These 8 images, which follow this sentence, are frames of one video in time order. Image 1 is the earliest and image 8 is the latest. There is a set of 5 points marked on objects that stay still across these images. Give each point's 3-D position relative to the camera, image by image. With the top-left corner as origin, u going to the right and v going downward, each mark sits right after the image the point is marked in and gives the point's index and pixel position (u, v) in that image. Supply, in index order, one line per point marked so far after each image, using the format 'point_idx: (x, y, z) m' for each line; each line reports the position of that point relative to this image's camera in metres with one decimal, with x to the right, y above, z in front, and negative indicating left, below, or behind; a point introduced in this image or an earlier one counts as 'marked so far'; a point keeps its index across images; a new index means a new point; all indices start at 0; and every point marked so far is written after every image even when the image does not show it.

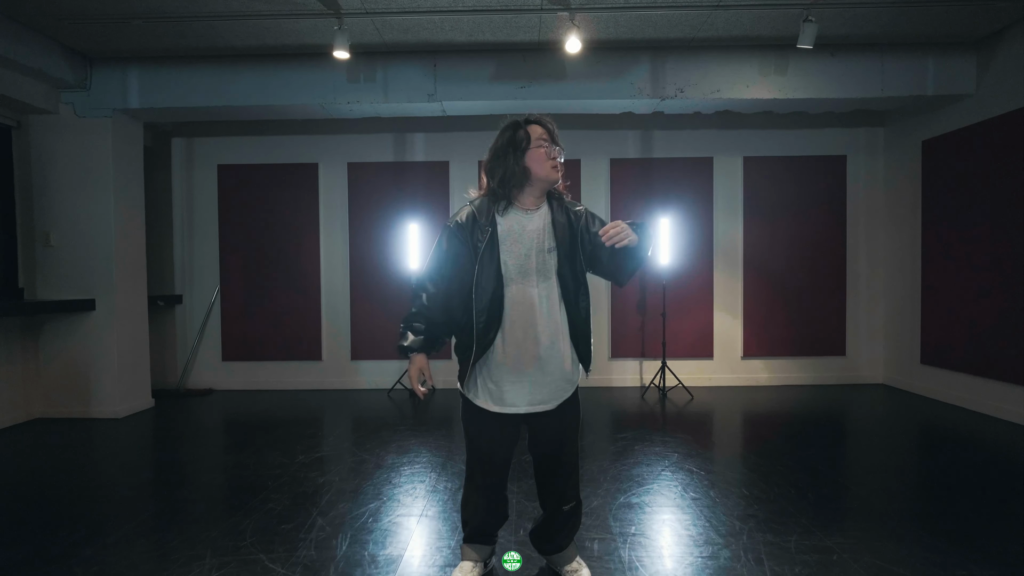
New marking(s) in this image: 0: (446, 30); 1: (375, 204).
0: (-0.4, +1.7, +3.6) m
1: (-1.3, +0.8, +5.1) m
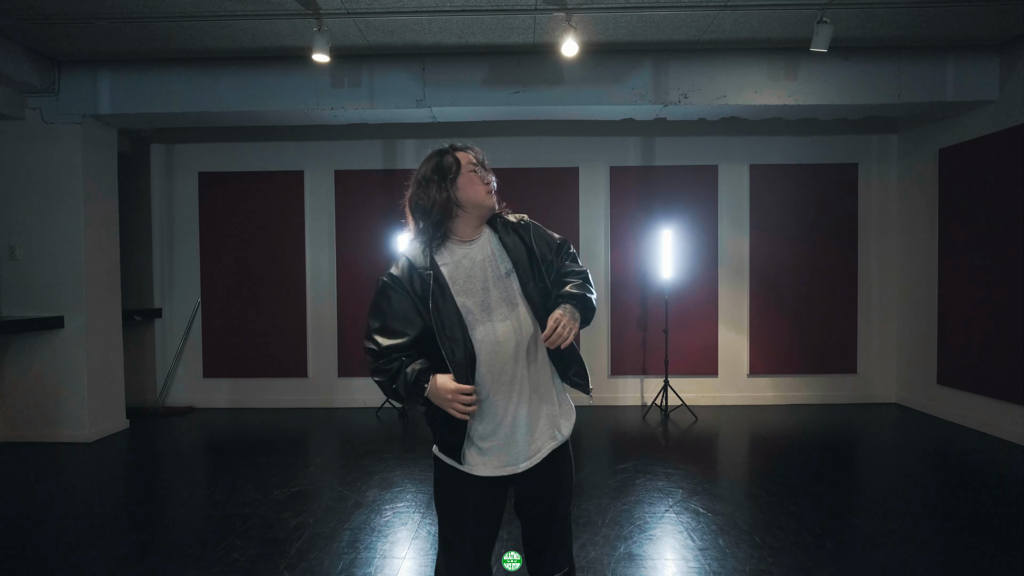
0: (-0.5, +1.6, +3.4) m
1: (-1.3, +0.7, +4.9) m
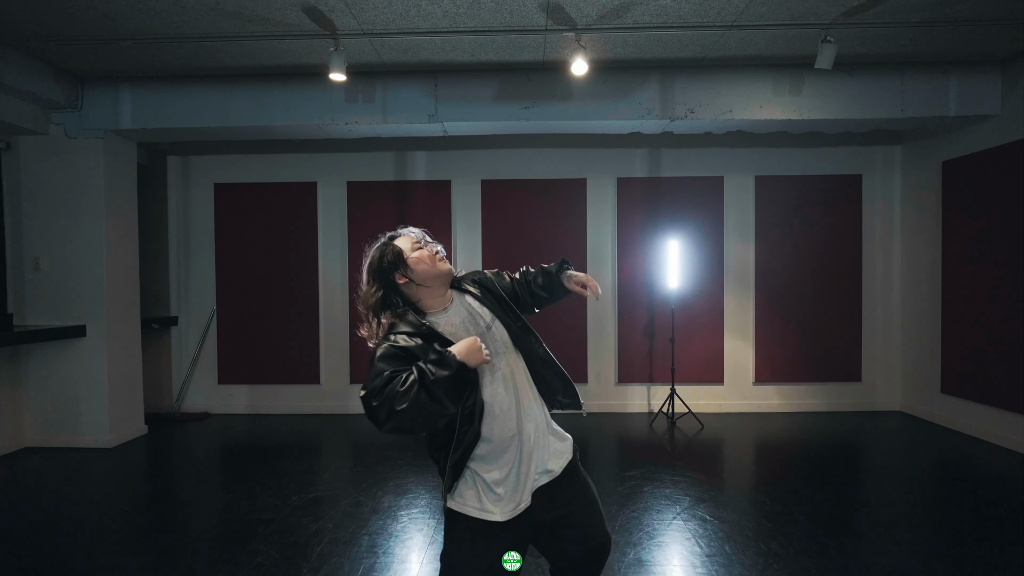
0: (-0.4, +1.5, +3.5) m
1: (-1.2, +0.6, +5.0) m
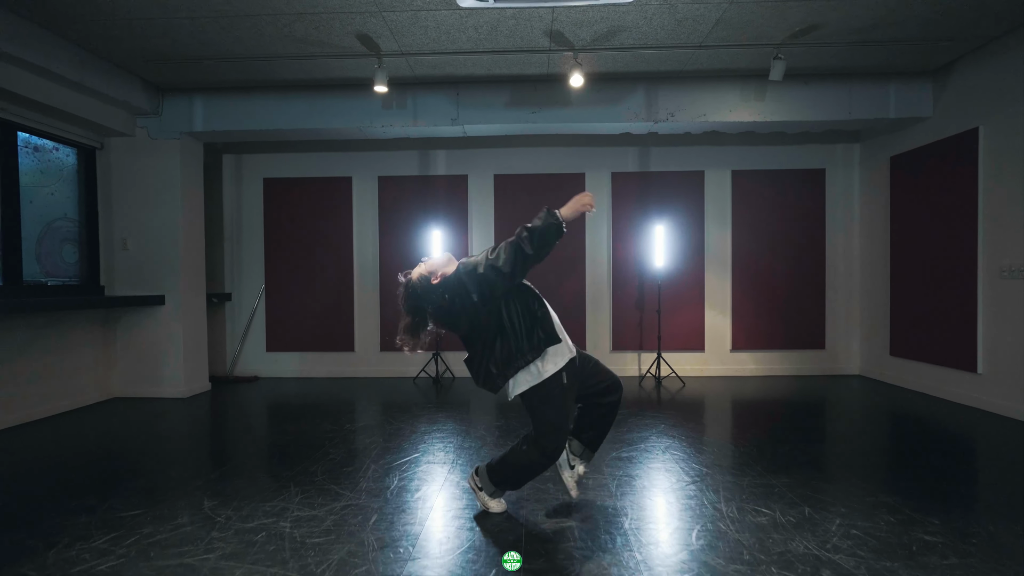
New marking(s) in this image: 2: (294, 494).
0: (-0.3, +1.7, +4.3) m
1: (-1.1, +0.8, +5.7) m
2: (-1.0, -1.0, +2.6) m
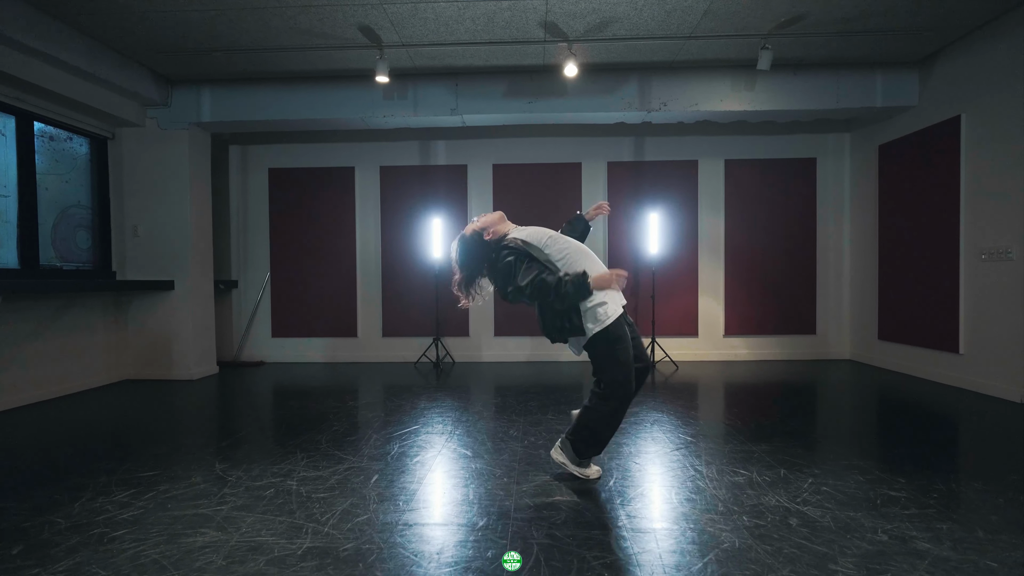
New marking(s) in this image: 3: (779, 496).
0: (-0.4, +1.8, +4.4) m
1: (-1.2, +0.9, +5.9) m
2: (-1.1, -0.9, +2.8) m
3: (+1.1, -0.8, +2.3) m
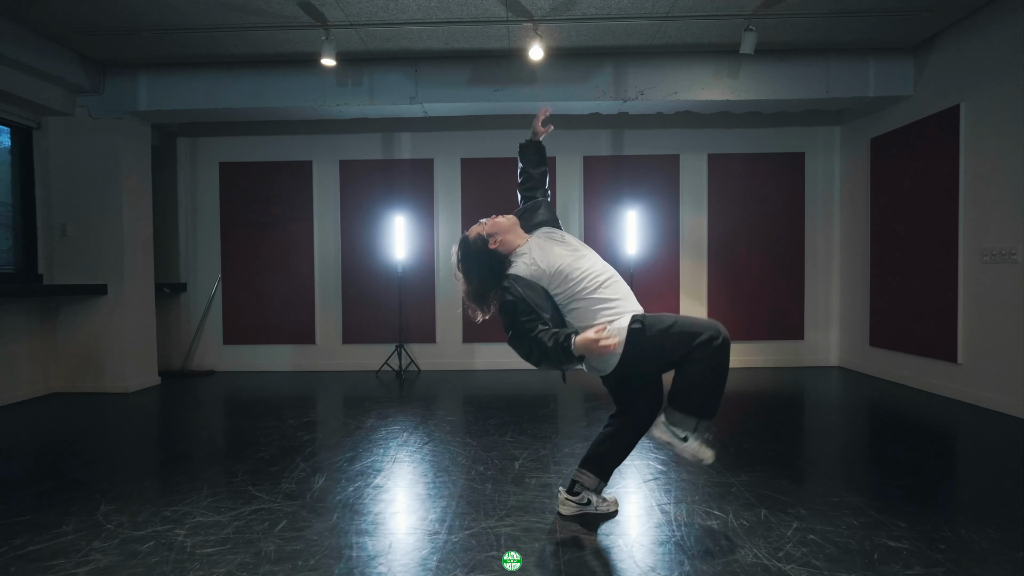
0: (-0.6, +1.8, +4.0) m
1: (-1.5, +0.9, +5.5) m
2: (-1.3, -0.9, +2.4) m
3: (+0.8, -0.9, +1.9) m
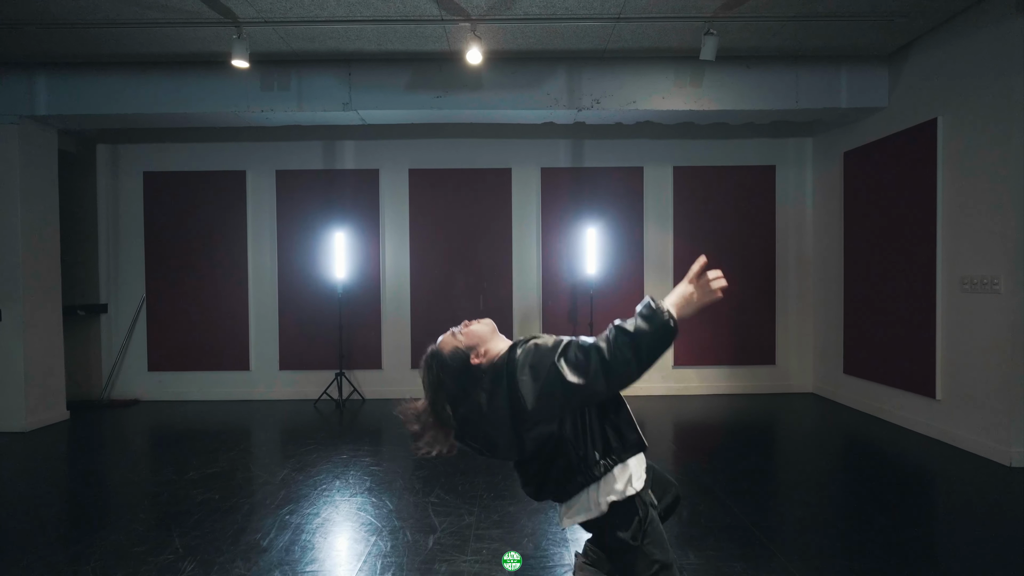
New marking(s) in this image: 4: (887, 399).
0: (-1.0, +1.6, +3.6) m
1: (-1.9, +0.7, +5.1) m
2: (-1.7, -1.1, +1.9) m
3: (+0.5, -1.1, +1.5) m
4: (+2.8, -0.8, +4.2) m
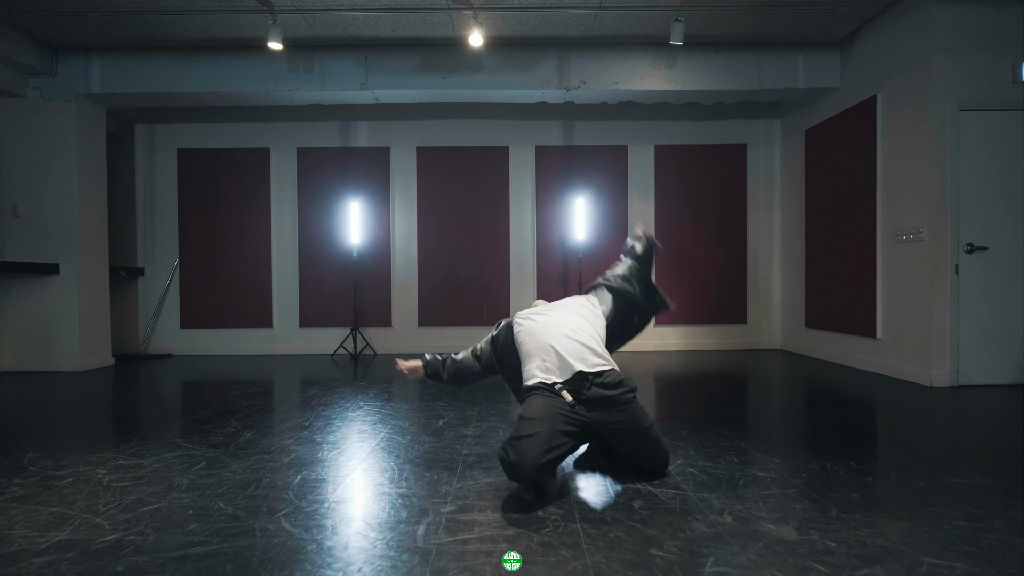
0: (-1.1, +2.0, +4.2) m
1: (-1.9, +1.0, +5.6) m
2: (-1.7, -0.7, +2.5) m
3: (+0.5, -0.7, +2.1) m
4: (+2.8, -0.5, +4.7) m
